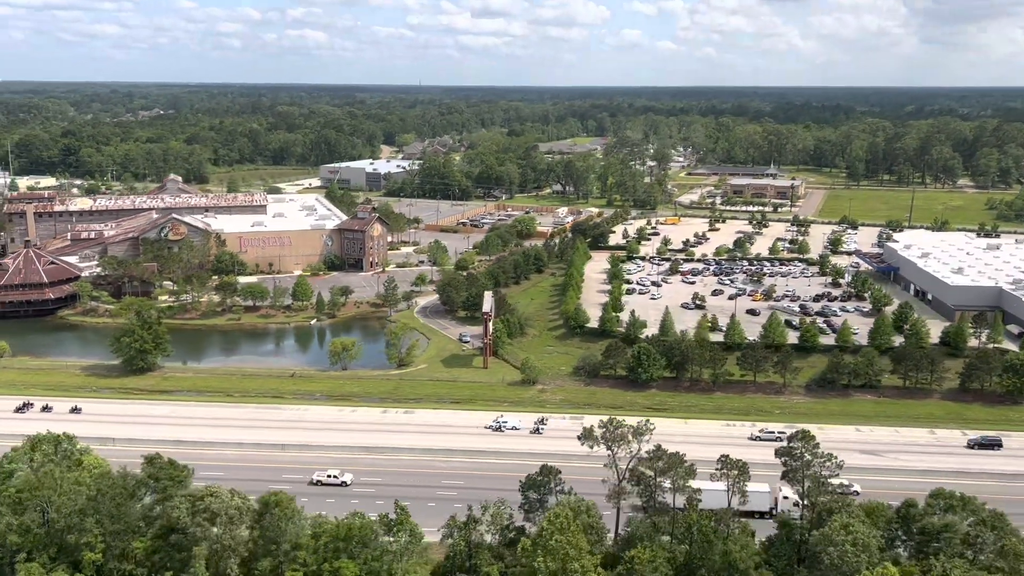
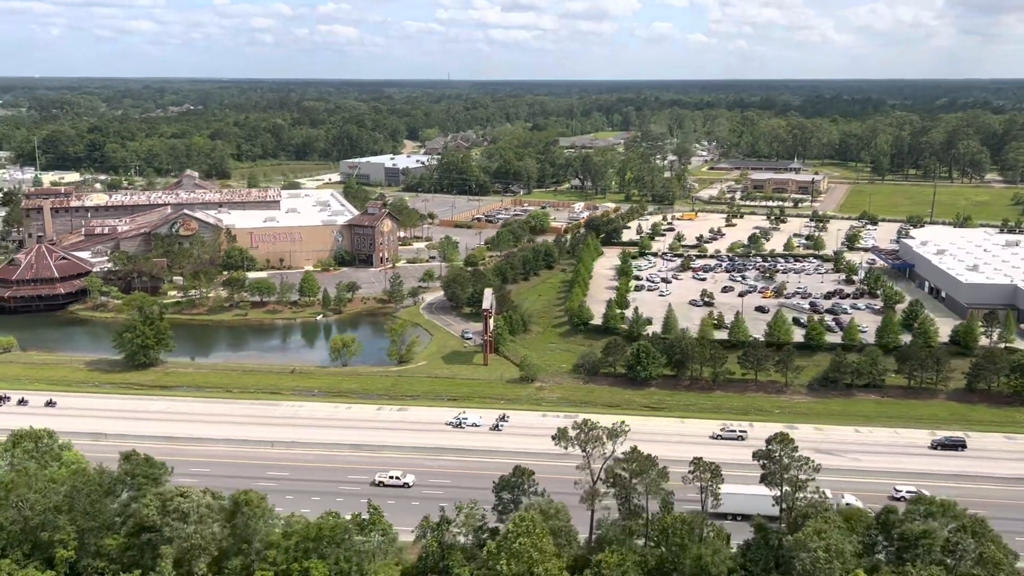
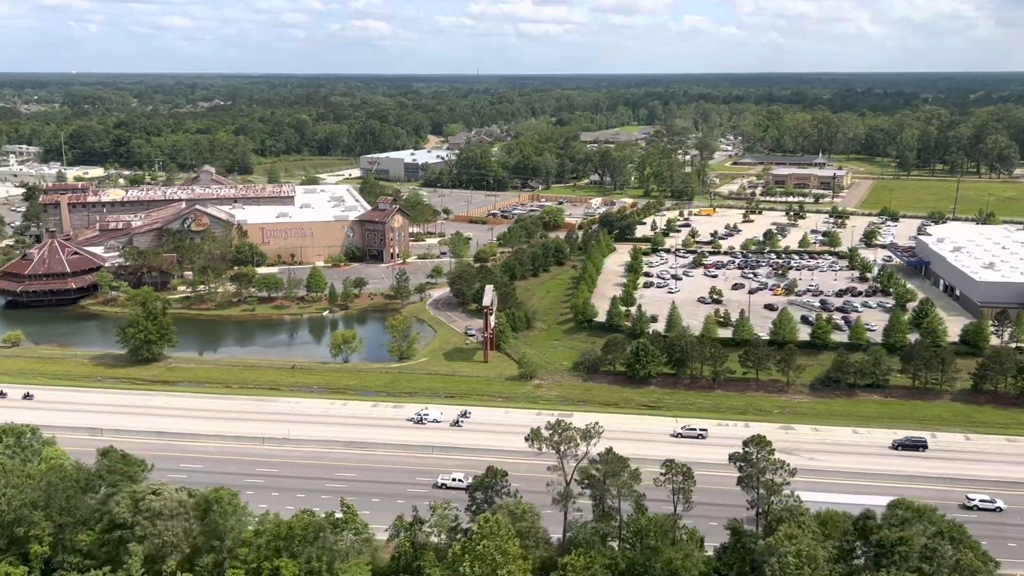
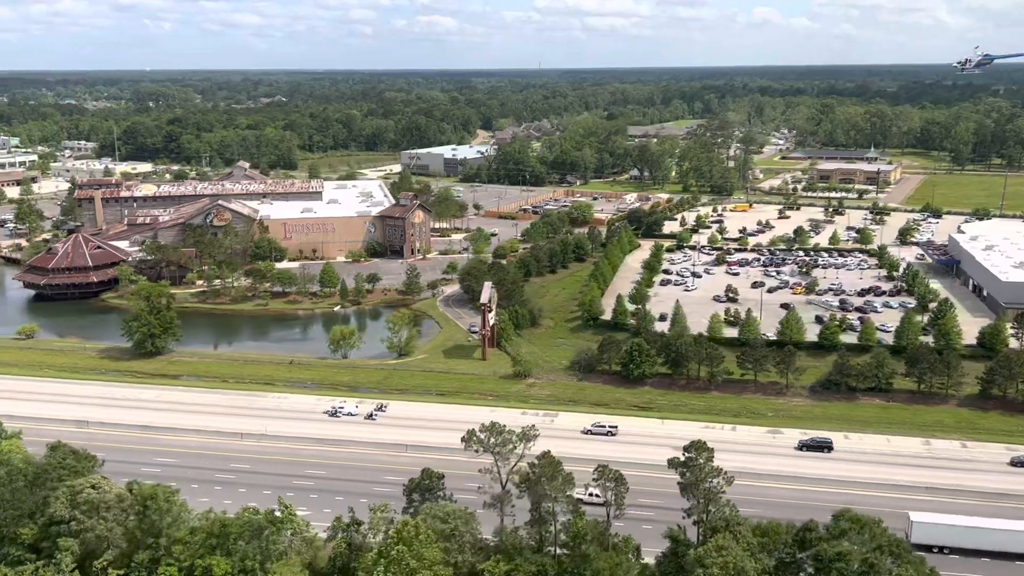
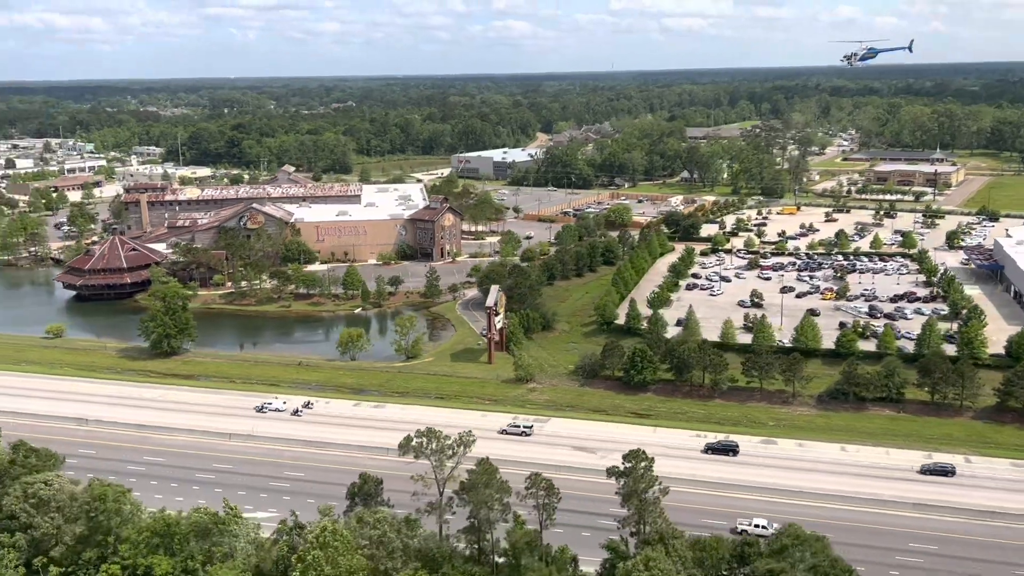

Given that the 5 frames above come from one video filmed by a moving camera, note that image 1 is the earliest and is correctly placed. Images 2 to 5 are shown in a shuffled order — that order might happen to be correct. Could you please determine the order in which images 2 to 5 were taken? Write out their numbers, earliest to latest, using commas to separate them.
2, 3, 4, 5
